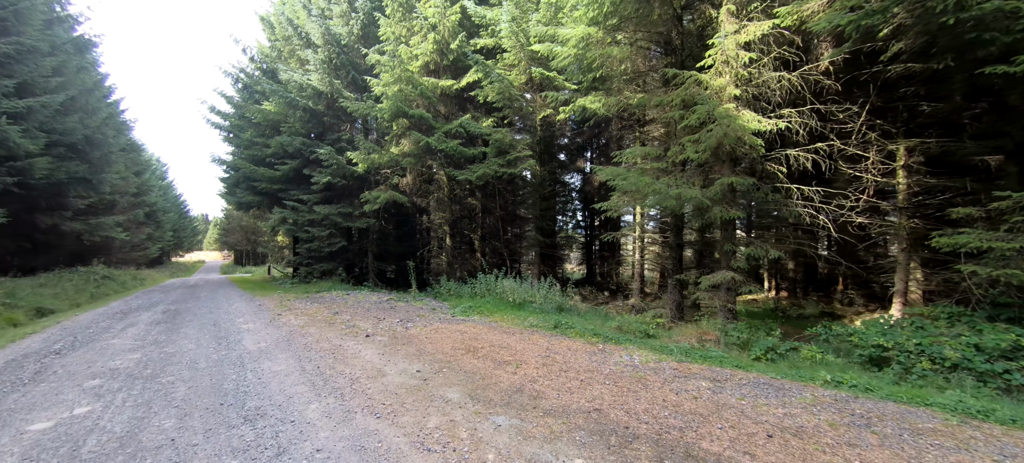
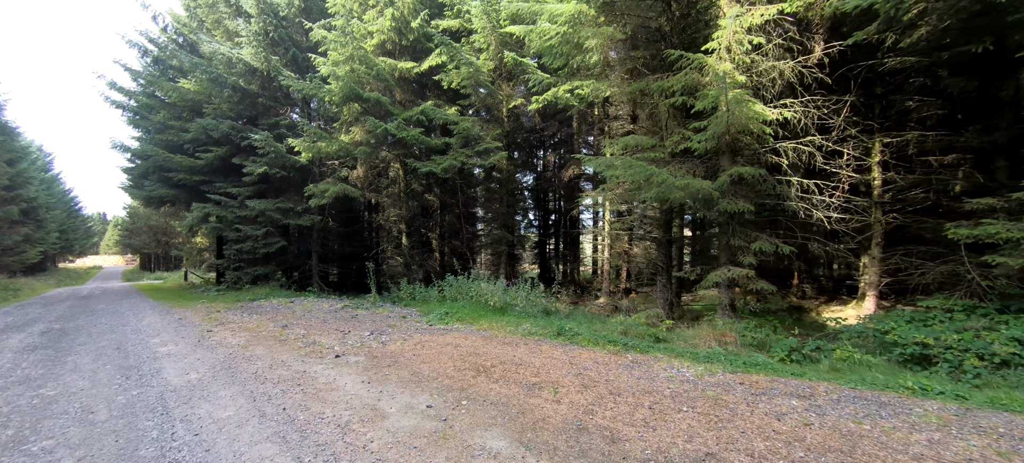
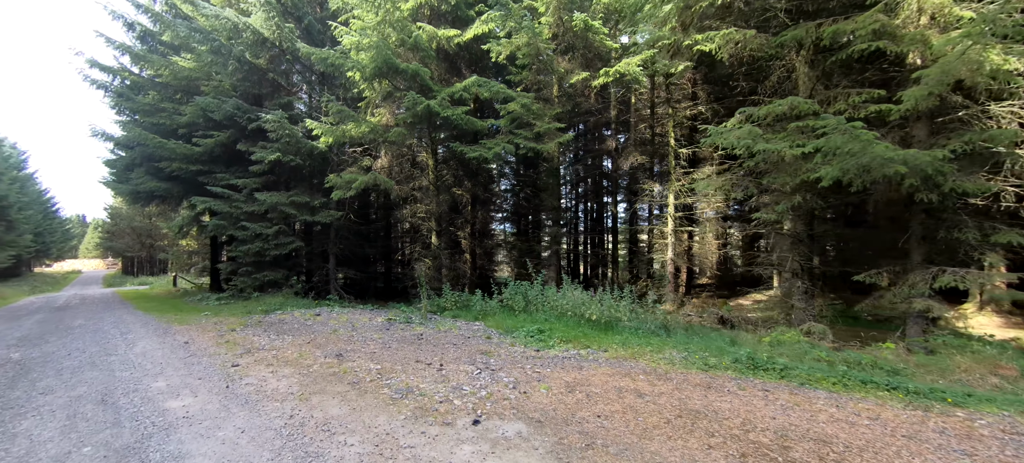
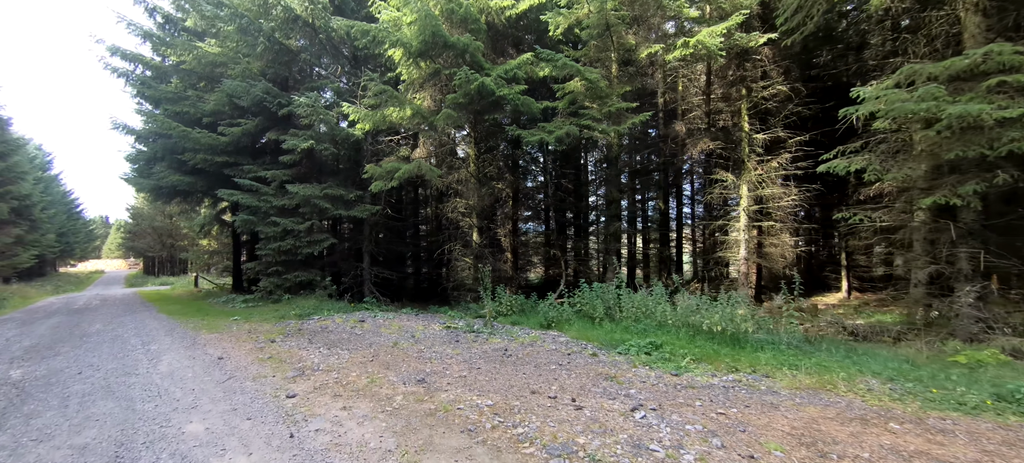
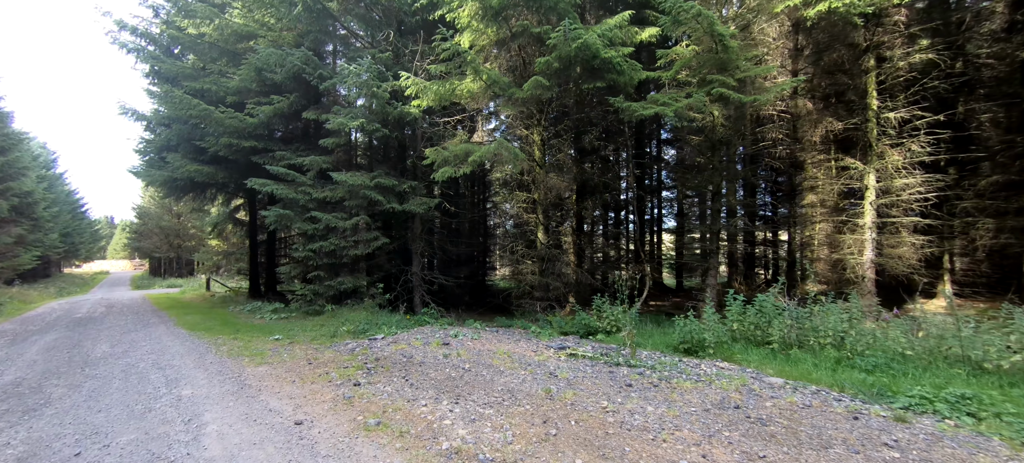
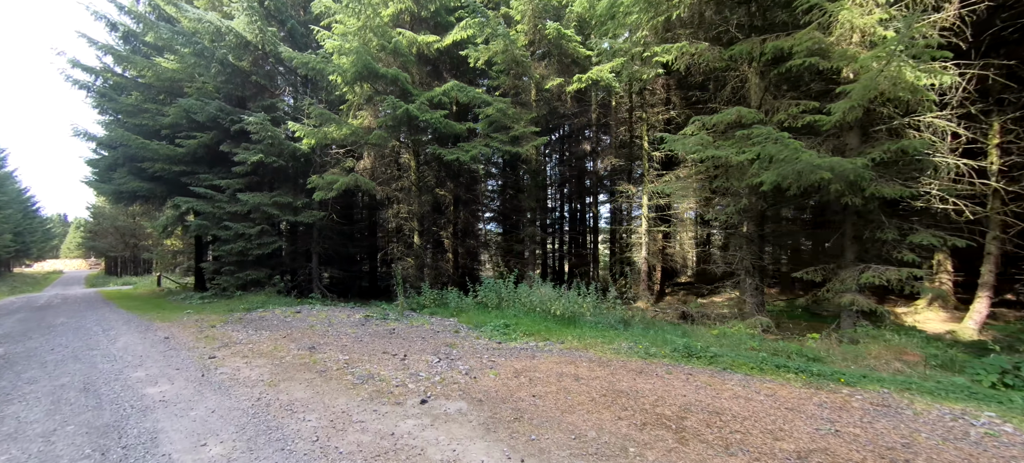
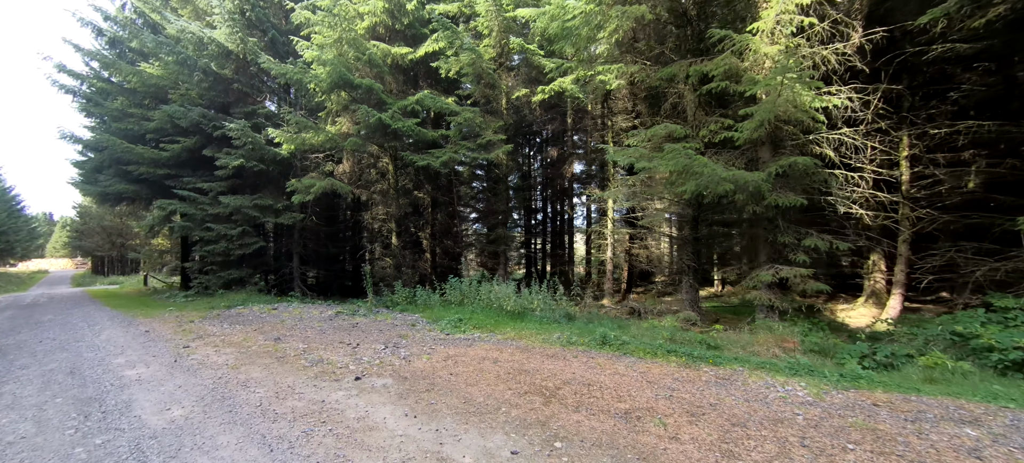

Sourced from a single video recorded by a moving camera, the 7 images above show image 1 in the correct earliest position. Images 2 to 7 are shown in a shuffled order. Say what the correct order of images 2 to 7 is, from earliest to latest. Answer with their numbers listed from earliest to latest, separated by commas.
2, 7, 6, 3, 4, 5
